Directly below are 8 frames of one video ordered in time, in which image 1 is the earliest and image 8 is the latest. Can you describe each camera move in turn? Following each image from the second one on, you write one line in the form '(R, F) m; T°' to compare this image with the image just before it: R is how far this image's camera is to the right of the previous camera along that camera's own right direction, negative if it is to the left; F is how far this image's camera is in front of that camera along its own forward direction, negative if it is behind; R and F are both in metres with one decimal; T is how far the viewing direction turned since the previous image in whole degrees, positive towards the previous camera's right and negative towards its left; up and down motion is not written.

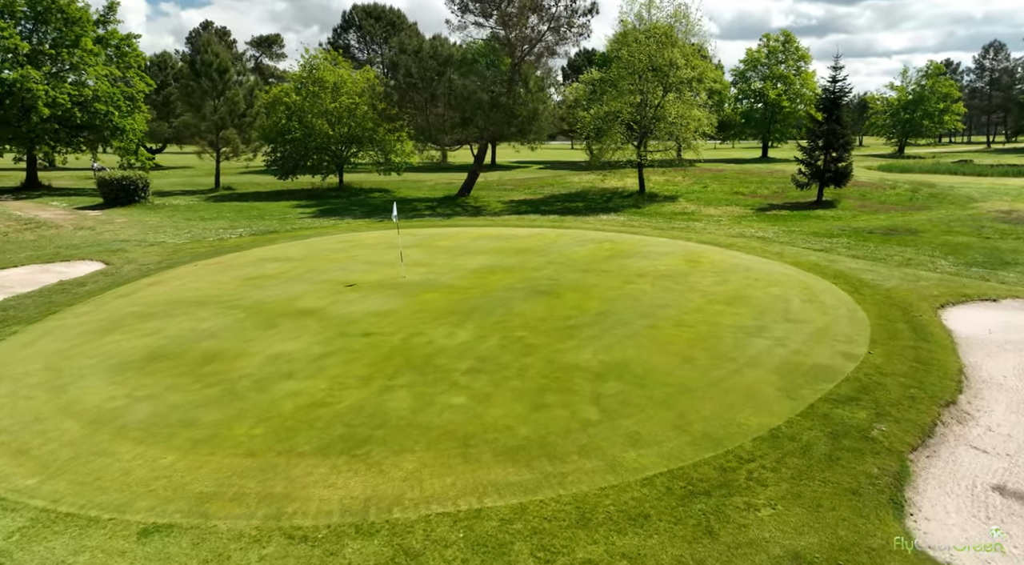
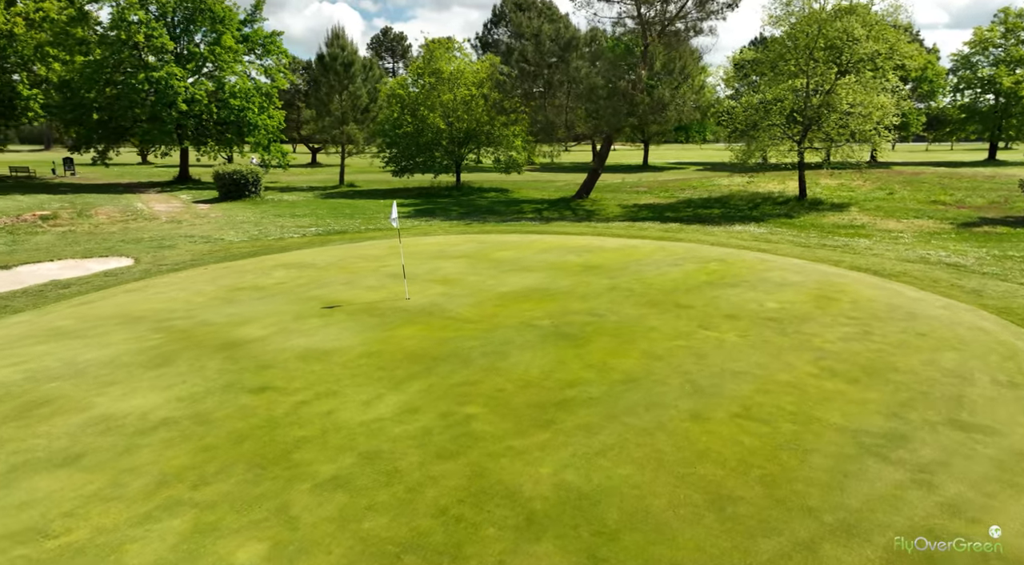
(+2.2, +3.8) m; -15°
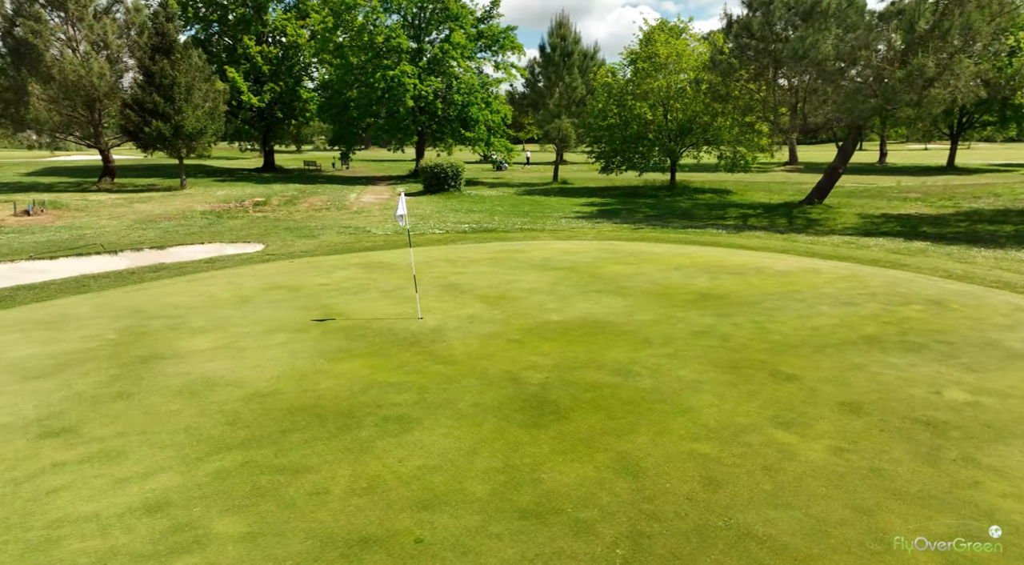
(+2.9, +3.4) m; -23°
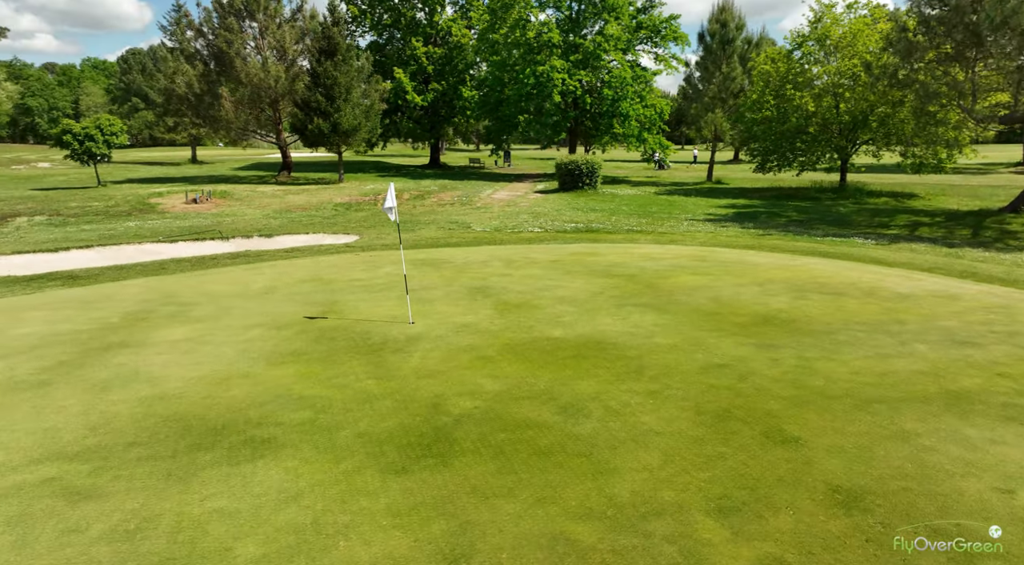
(+2.3, +1.4) m; -15°
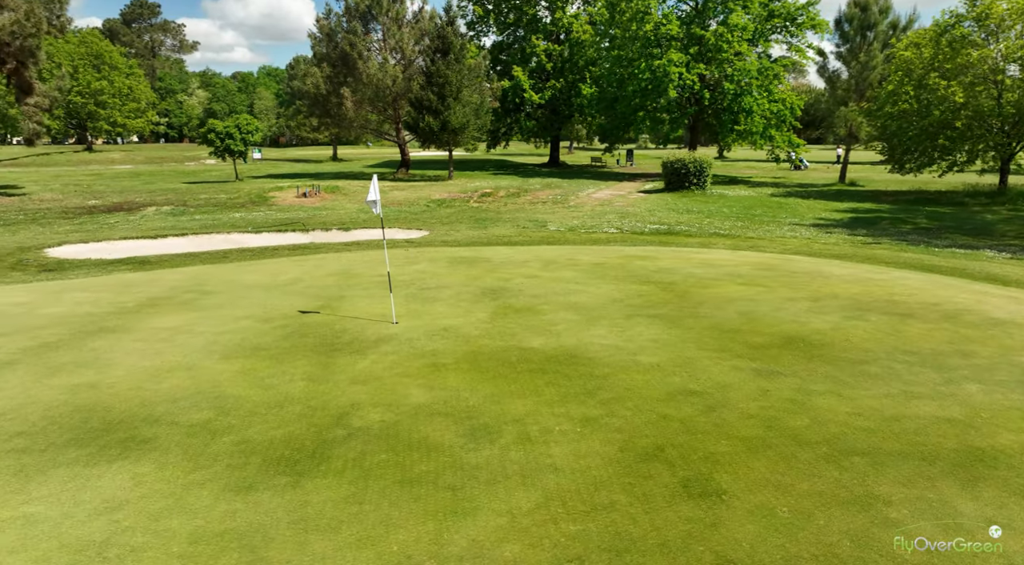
(+1.8, +0.8) m; -11°
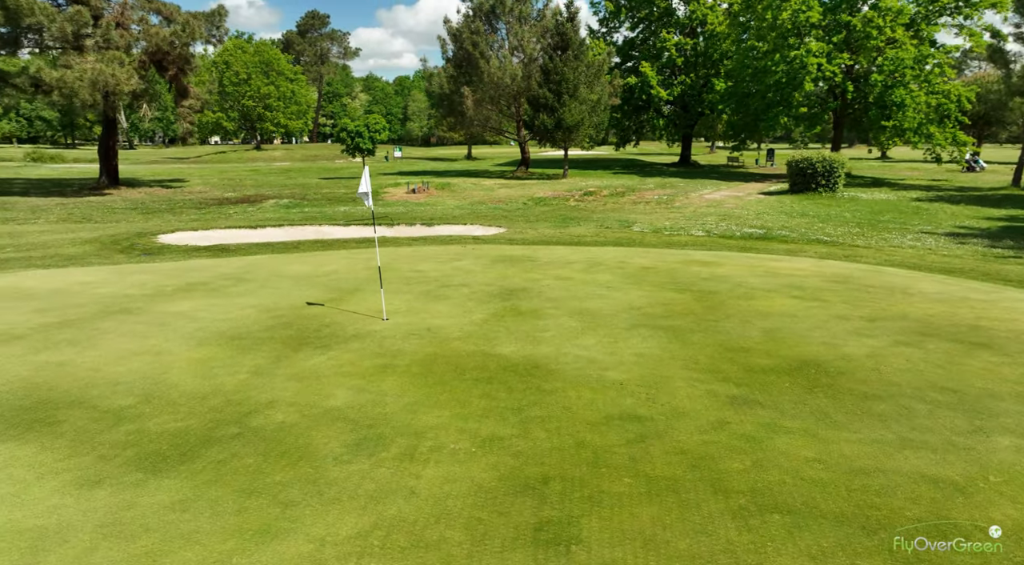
(+1.8, +0.7) m; -12°
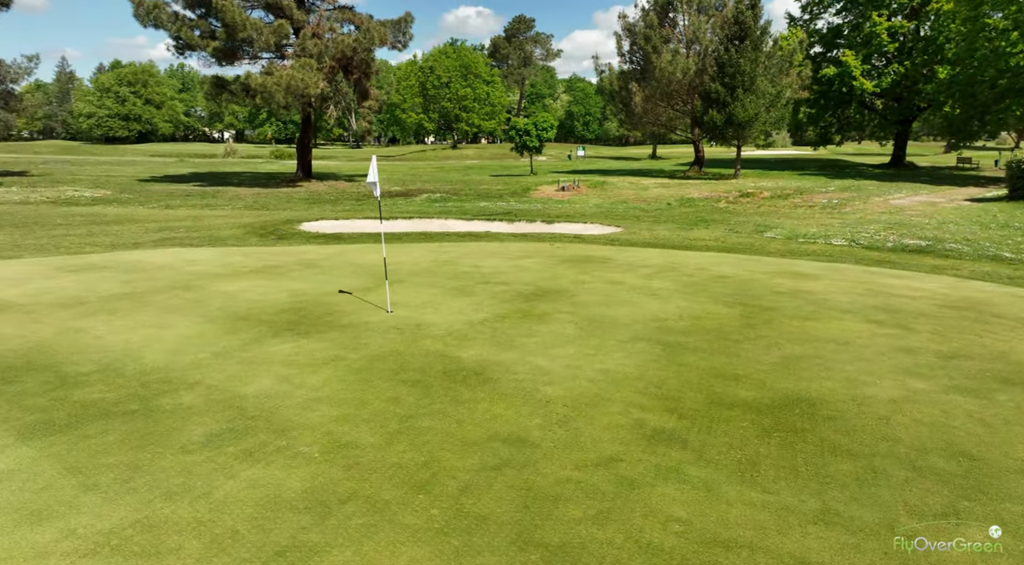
(+2.3, +0.9) m; -17°
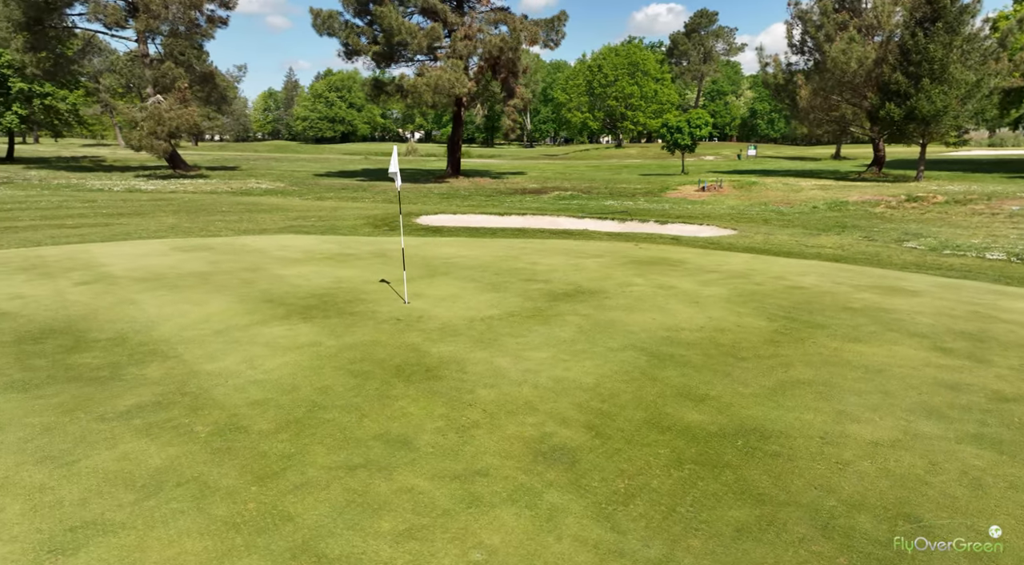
(+1.9, +0.6) m; -15°
